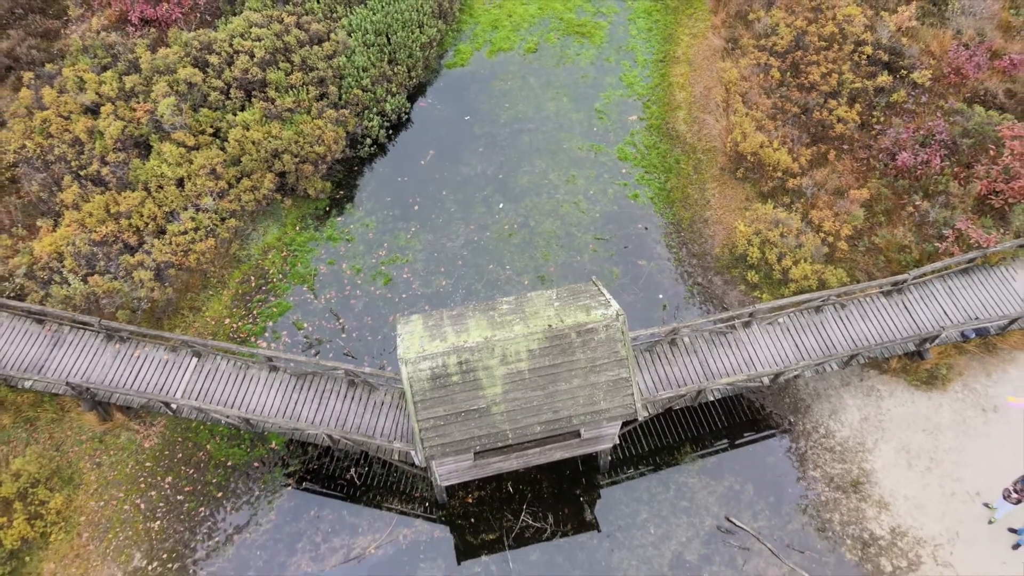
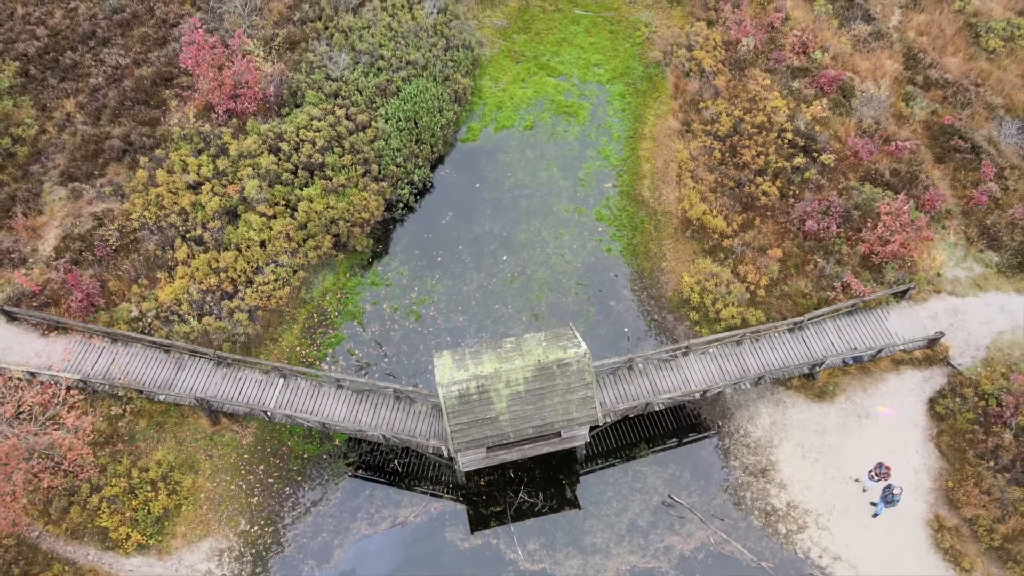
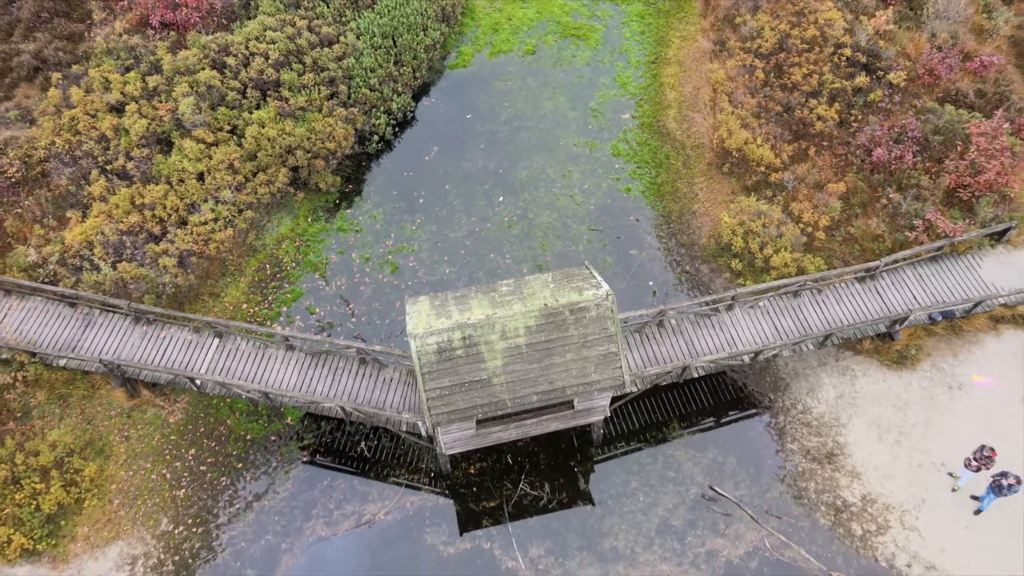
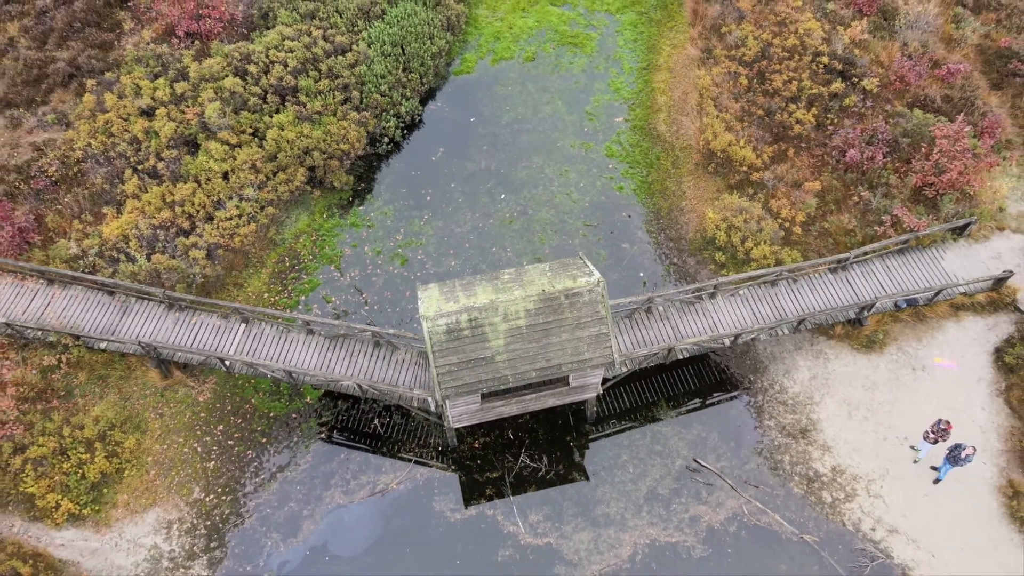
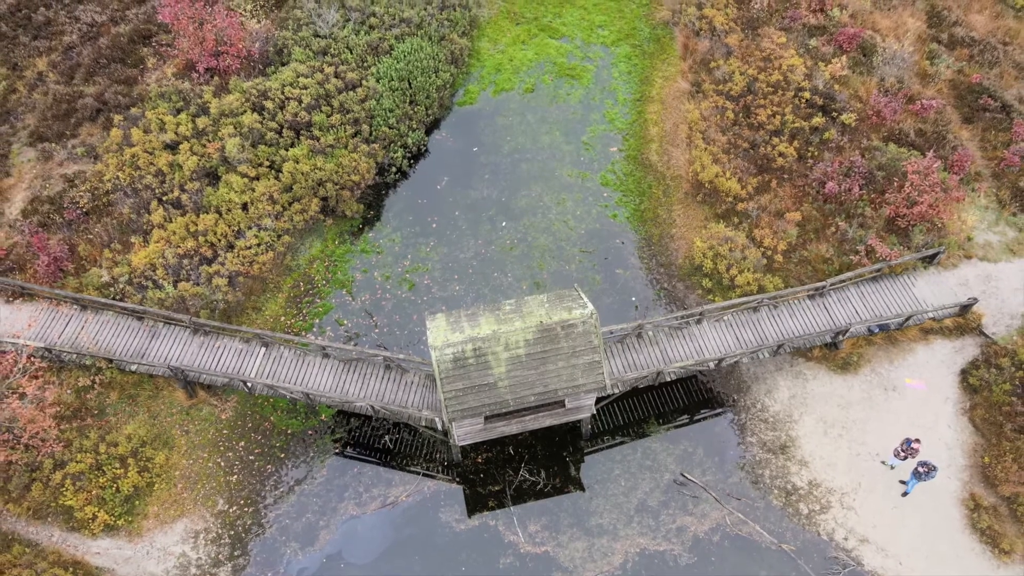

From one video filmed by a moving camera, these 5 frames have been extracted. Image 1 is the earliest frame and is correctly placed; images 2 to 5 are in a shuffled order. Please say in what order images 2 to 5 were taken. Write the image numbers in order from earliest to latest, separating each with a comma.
3, 4, 5, 2
